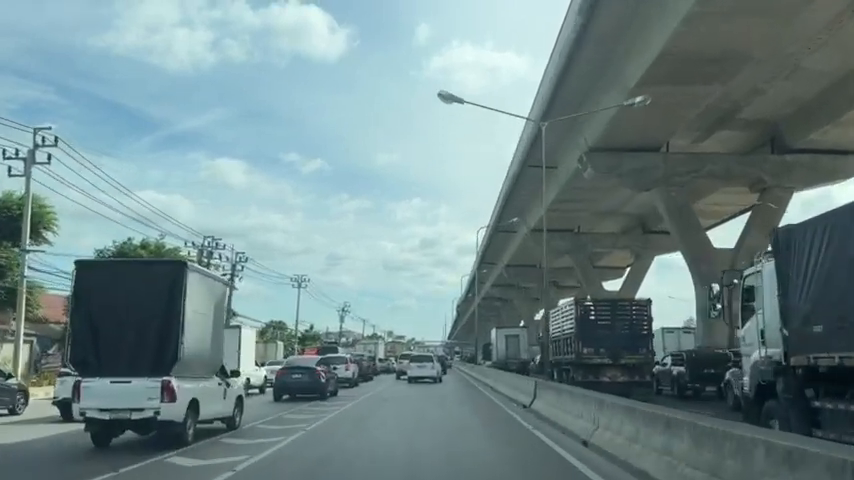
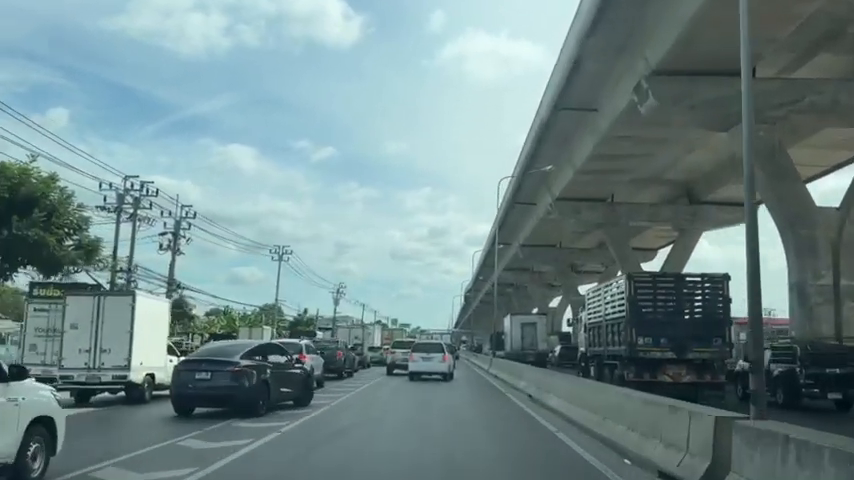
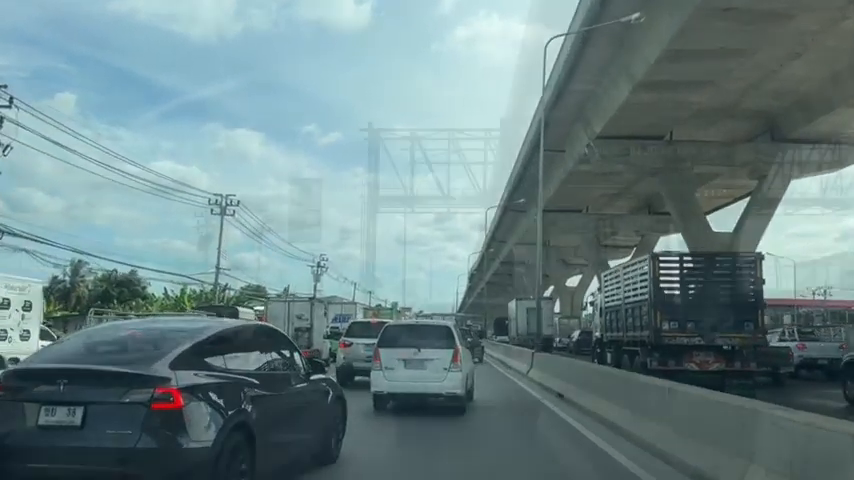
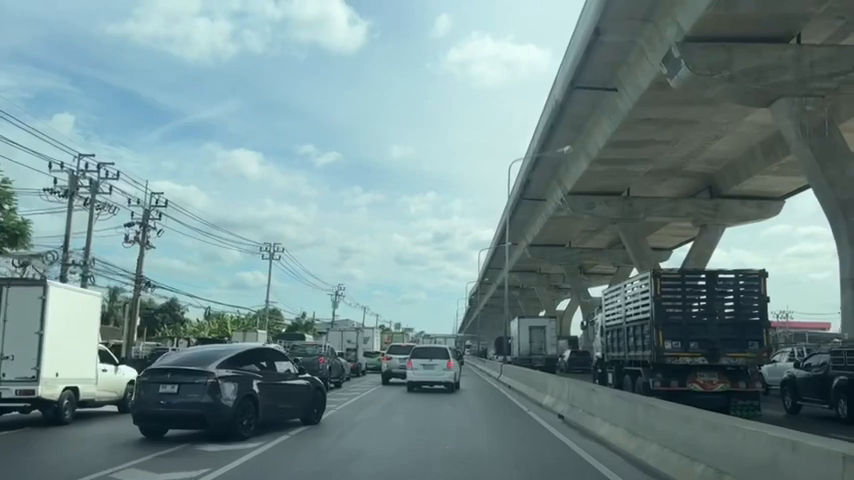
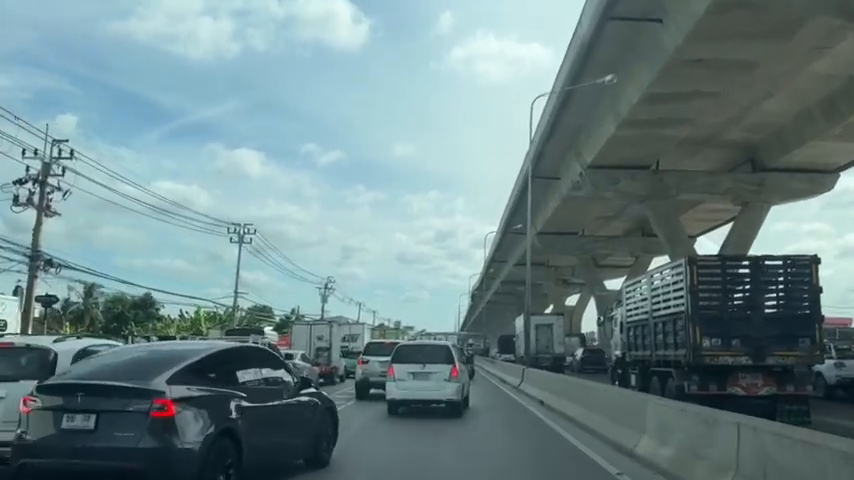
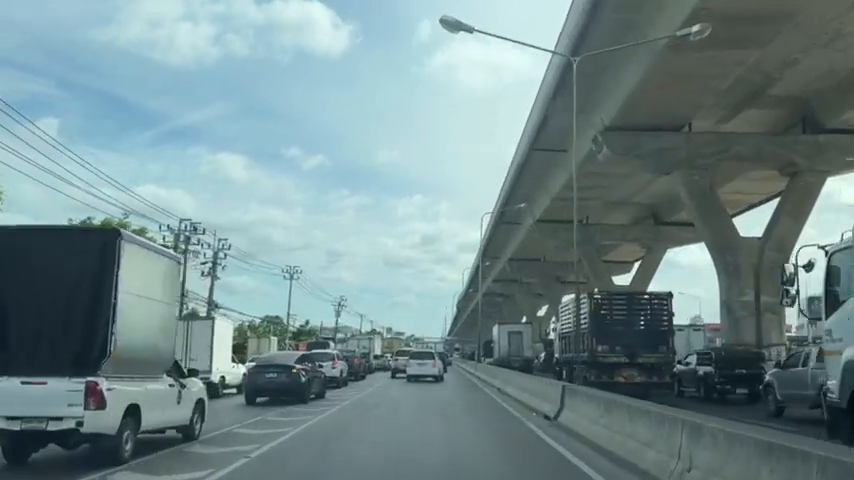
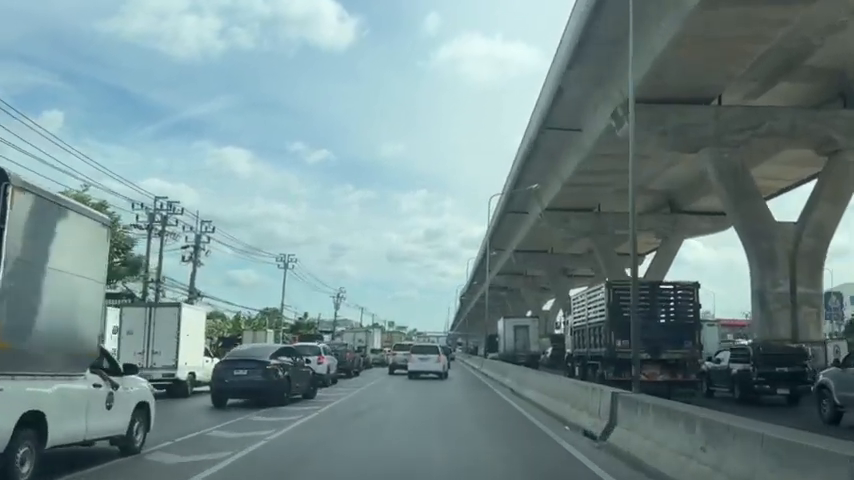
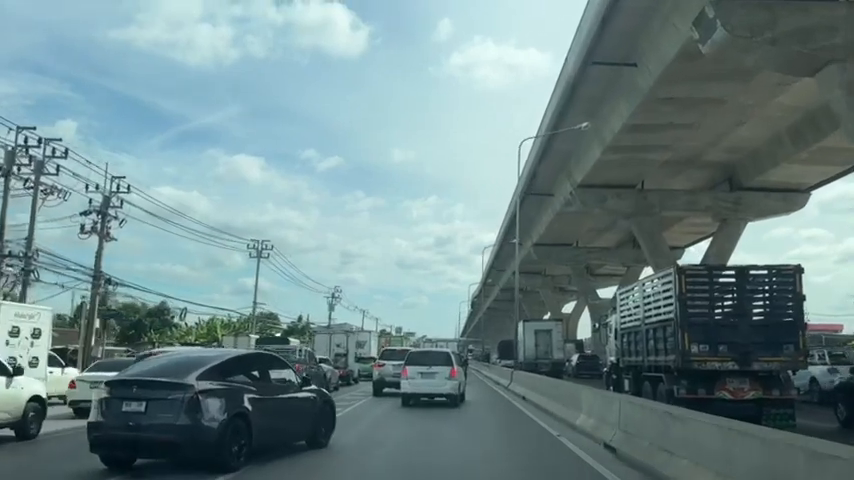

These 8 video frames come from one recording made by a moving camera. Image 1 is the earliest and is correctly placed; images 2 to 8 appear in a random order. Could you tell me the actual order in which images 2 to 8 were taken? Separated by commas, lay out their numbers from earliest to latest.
6, 7, 2, 4, 8, 5, 3
